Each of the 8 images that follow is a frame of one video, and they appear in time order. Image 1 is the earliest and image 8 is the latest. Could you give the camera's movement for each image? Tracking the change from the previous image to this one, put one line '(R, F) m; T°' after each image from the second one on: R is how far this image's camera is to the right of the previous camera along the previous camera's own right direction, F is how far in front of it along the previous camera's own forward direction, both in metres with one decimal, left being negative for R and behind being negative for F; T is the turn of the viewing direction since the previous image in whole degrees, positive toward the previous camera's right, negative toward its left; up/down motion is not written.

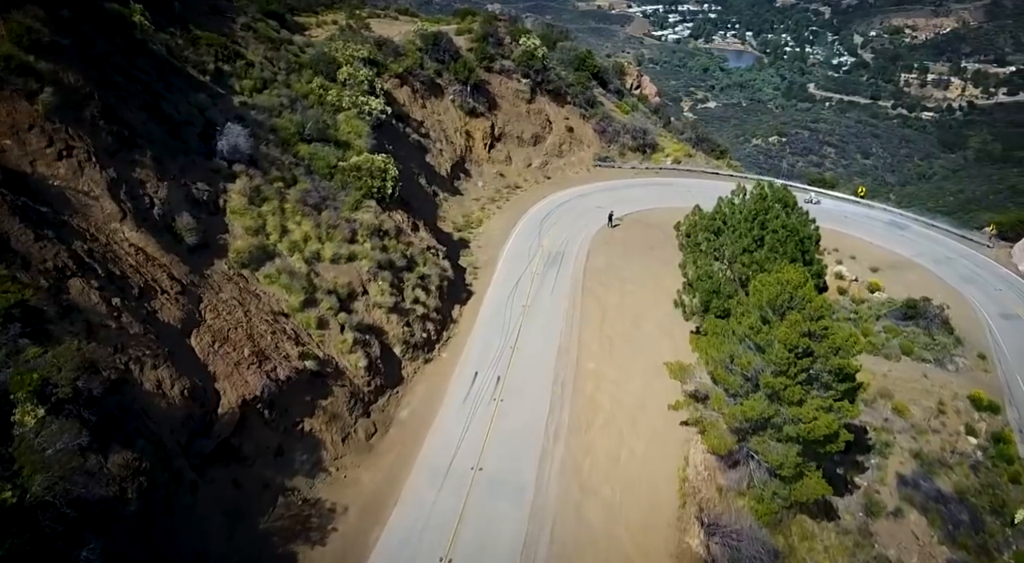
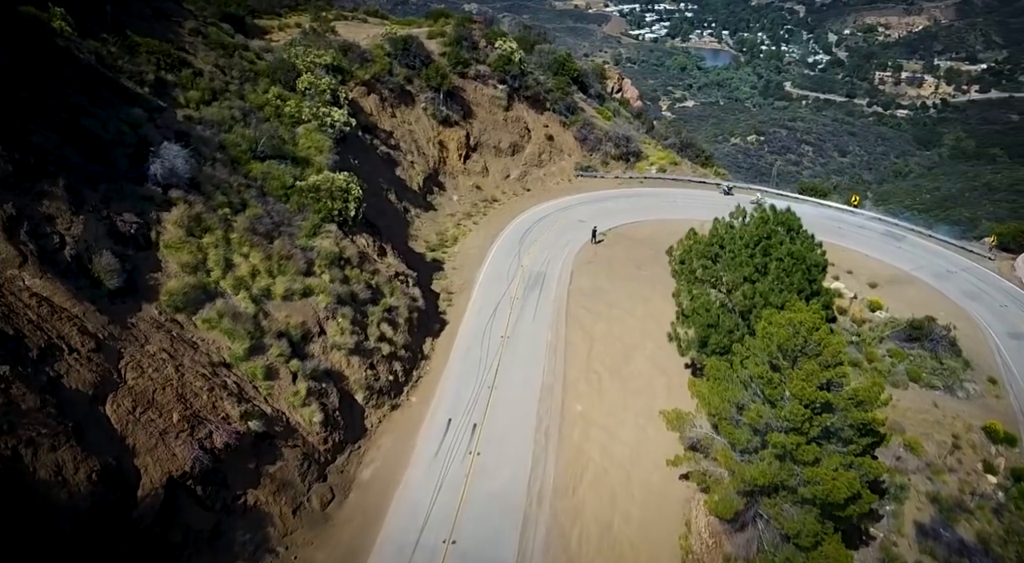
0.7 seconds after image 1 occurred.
(+0.2, +2.6) m; +2°
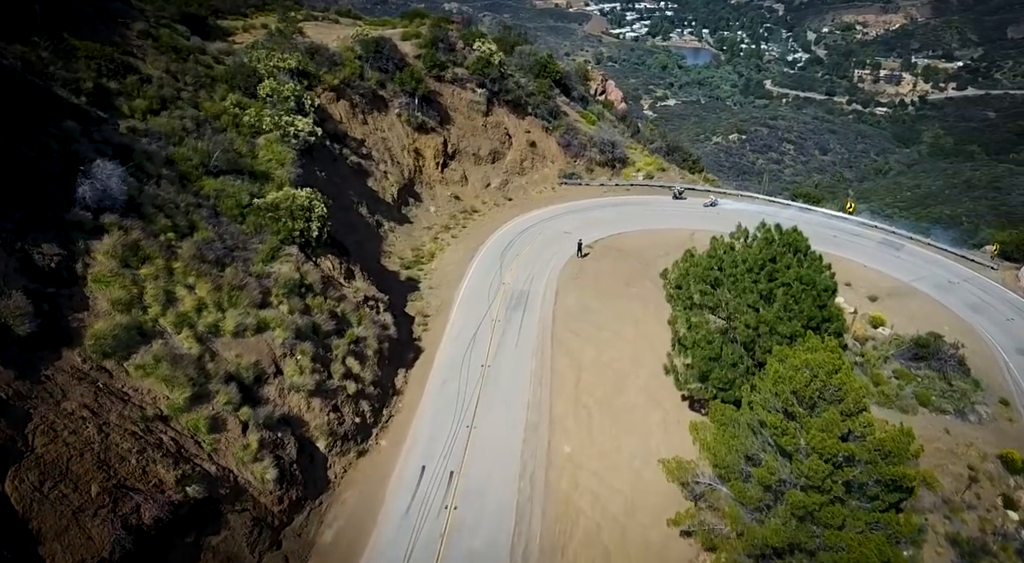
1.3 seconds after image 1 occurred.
(+0.2, +2.2) m; +1°
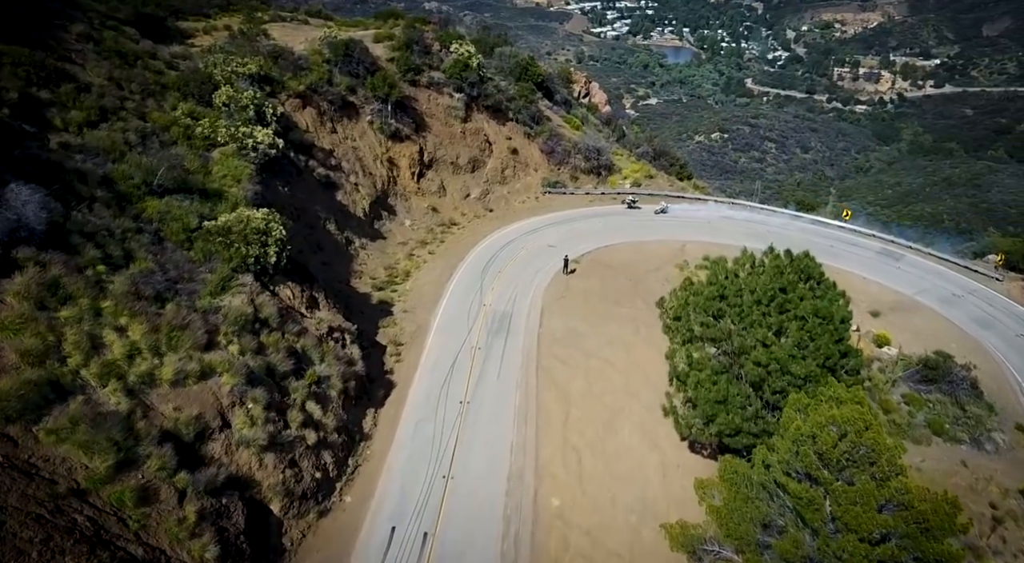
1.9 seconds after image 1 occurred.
(+0.2, +2.3) m; +1°
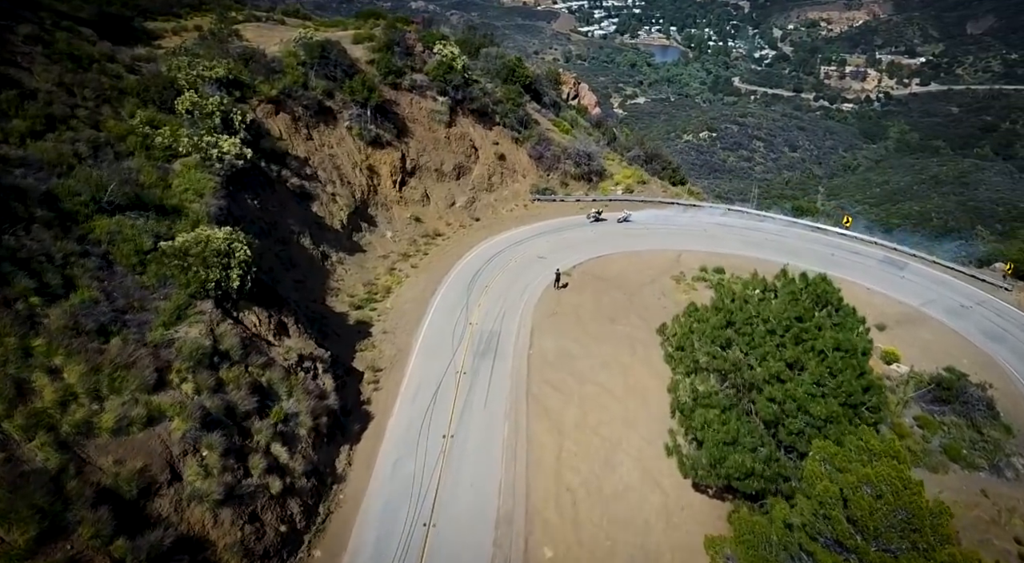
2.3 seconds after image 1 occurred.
(+0.1, +1.8) m; +1°
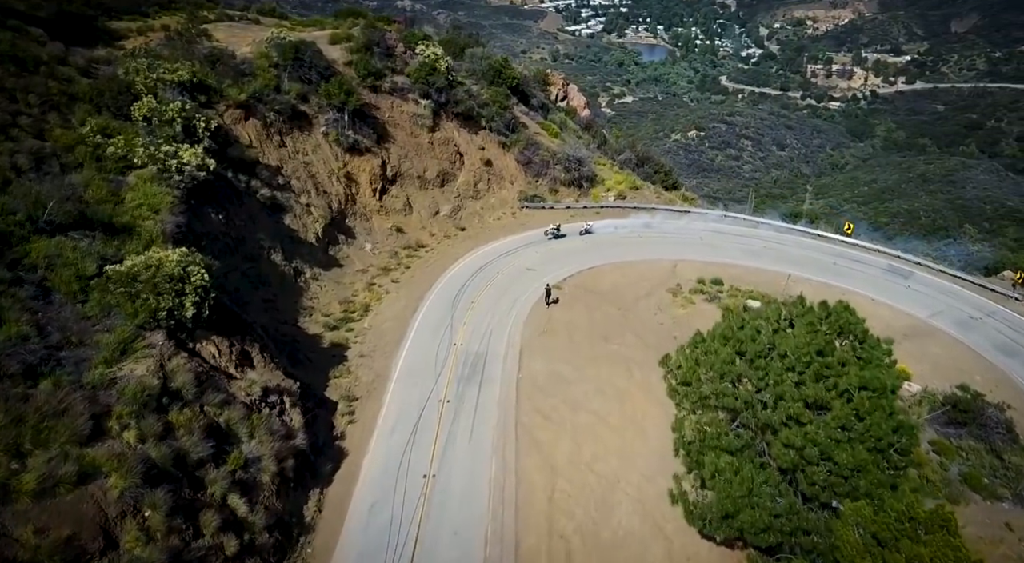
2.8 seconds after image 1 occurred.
(+0.1, +1.8) m; +1°
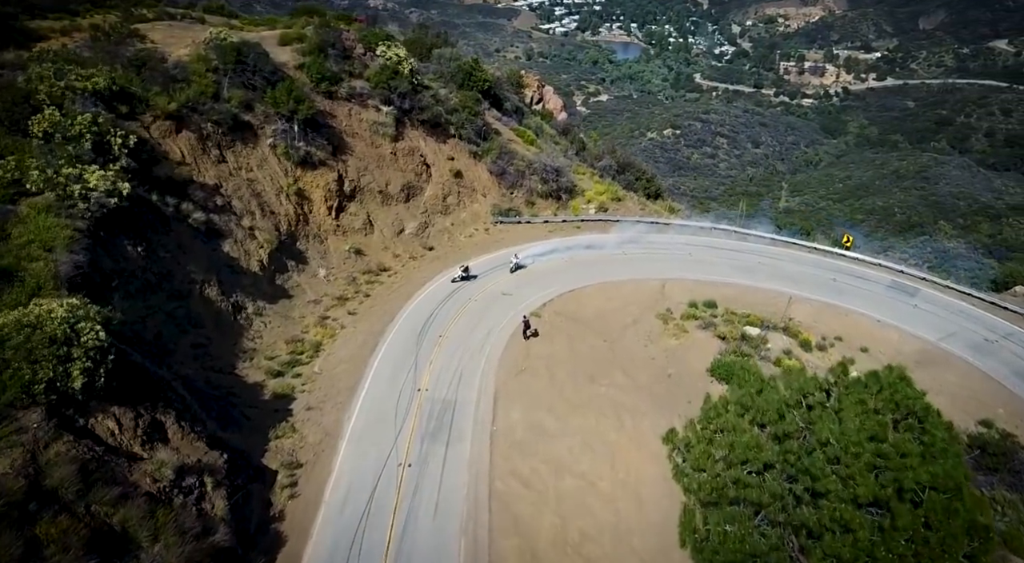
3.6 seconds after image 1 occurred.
(+0.3, +3.2) m; +2°
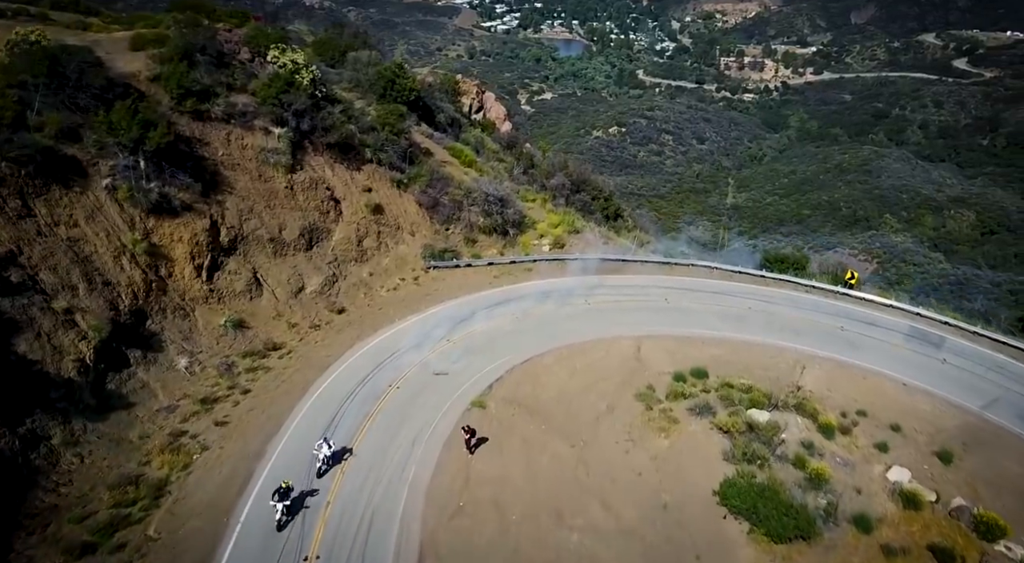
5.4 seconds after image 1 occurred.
(+0.8, +6.9) m; +4°
